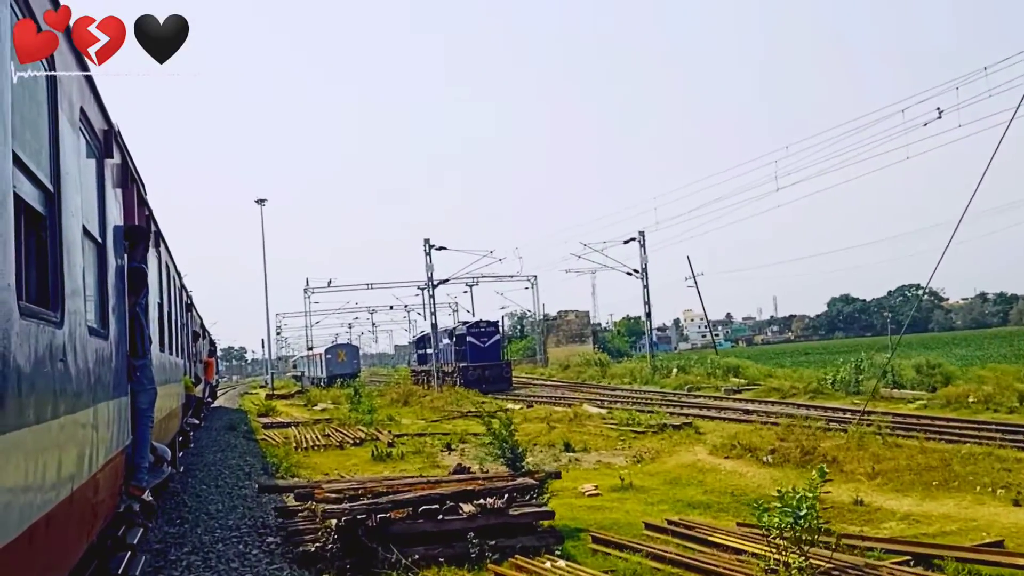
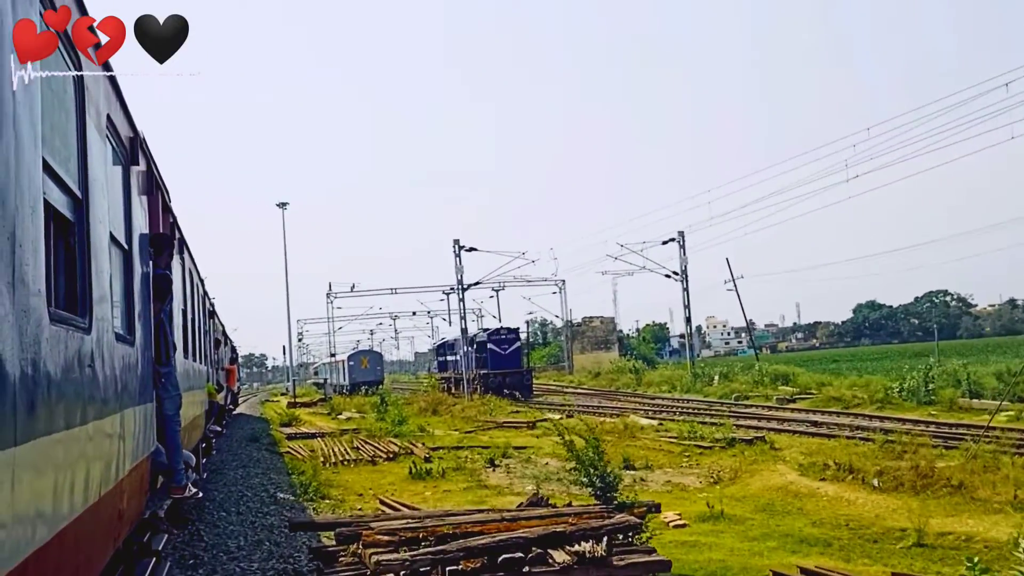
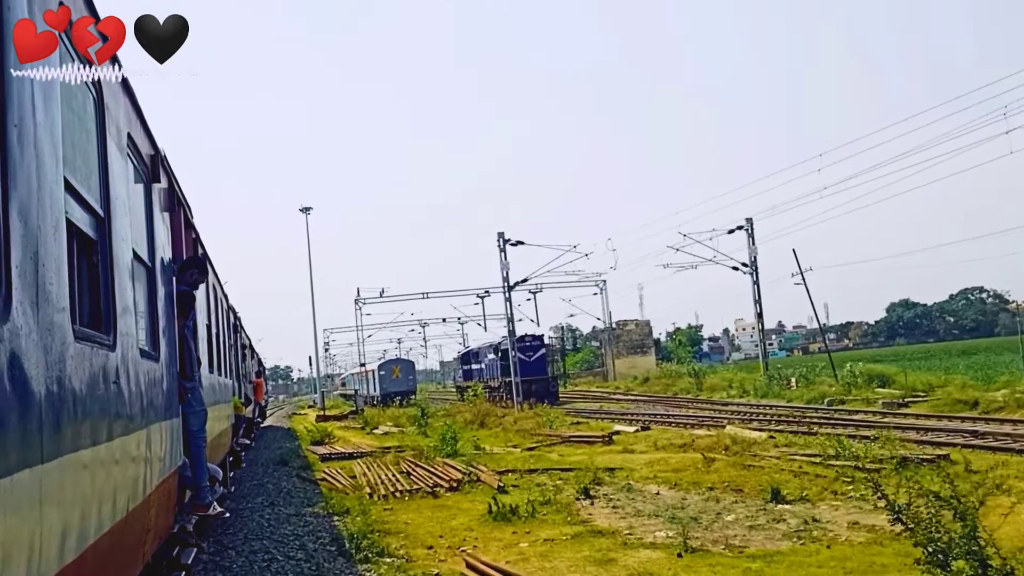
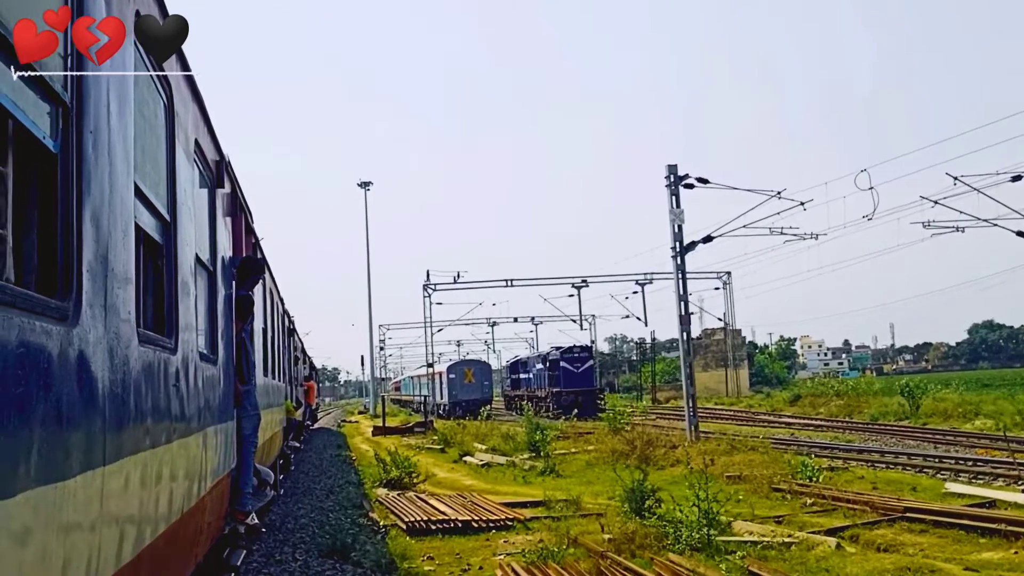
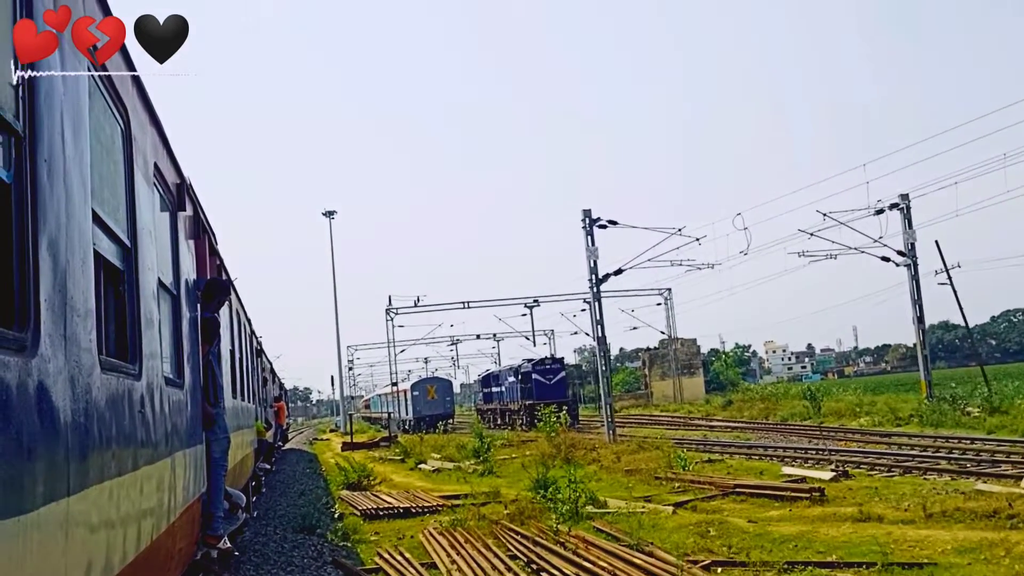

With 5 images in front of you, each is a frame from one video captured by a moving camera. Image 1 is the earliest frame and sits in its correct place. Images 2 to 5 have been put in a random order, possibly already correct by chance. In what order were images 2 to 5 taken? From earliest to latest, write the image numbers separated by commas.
2, 3, 5, 4
